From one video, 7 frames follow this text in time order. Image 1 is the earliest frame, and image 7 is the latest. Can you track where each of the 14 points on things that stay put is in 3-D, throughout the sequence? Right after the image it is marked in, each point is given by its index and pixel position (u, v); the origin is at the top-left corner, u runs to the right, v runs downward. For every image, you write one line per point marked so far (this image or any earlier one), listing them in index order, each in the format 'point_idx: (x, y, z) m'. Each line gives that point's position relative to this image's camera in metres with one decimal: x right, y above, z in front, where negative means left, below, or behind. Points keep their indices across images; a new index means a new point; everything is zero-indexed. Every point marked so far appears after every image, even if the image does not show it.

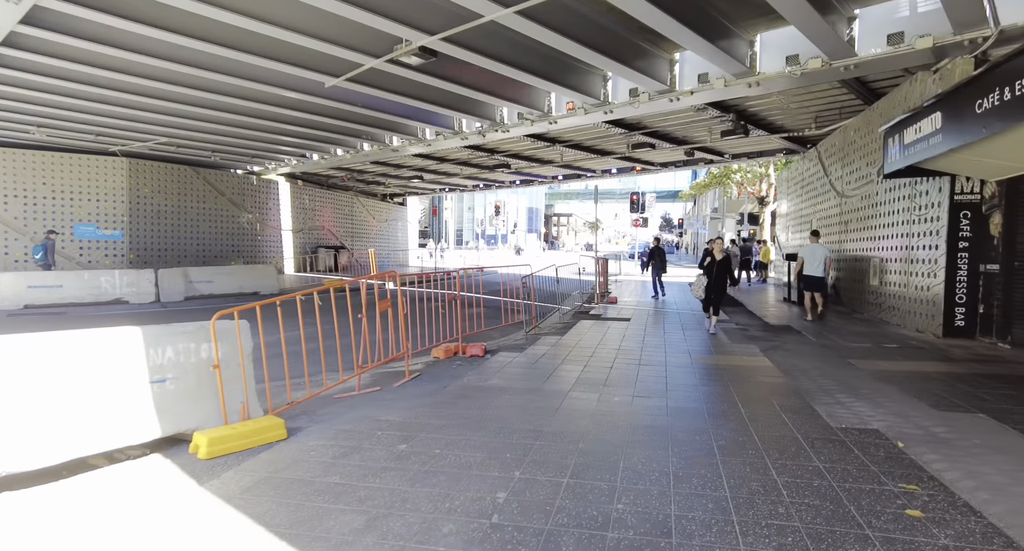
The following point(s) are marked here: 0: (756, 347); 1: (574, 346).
0: (+3.4, -1.0, +6.9) m
1: (+0.9, -1.0, +7.2) m
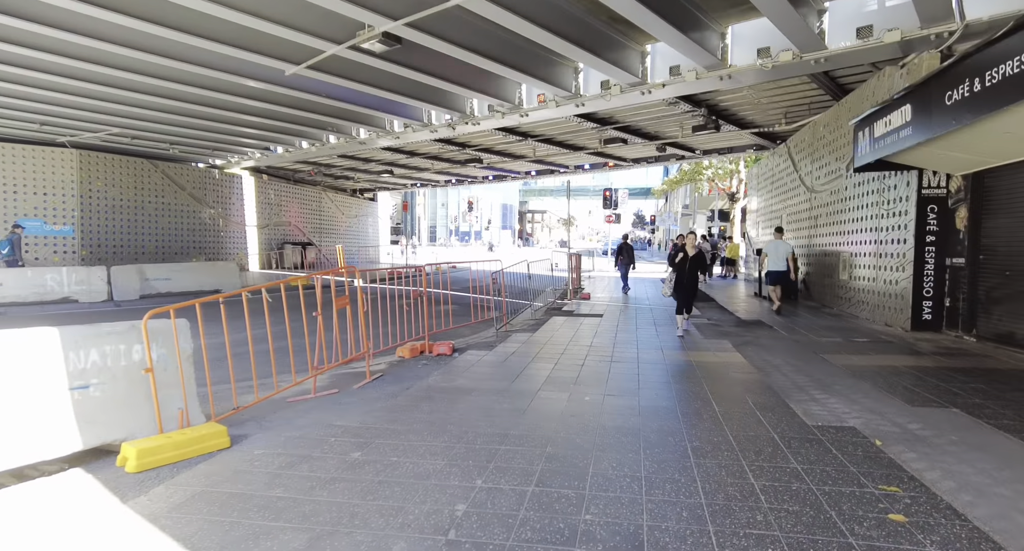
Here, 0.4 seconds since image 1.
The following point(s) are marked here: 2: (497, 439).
0: (+3.0, -0.9, +6.8) m
1: (+0.5, -0.9, +7.0) m
2: (-0.1, -1.2, +3.6) m
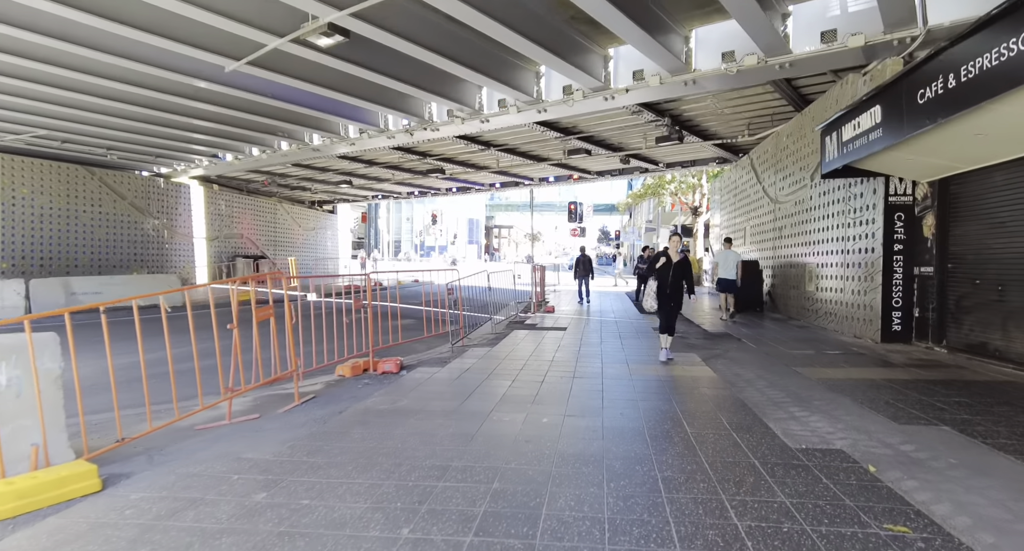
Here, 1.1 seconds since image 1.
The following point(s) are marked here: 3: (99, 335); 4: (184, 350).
0: (+2.4, -1.0, +6.4) m
1: (-0.1, -1.1, +6.5) m
2: (-0.5, -1.2, +3.0) m
3: (-7.6, -1.1, +9.1) m
4: (-5.0, -1.1, +7.5) m
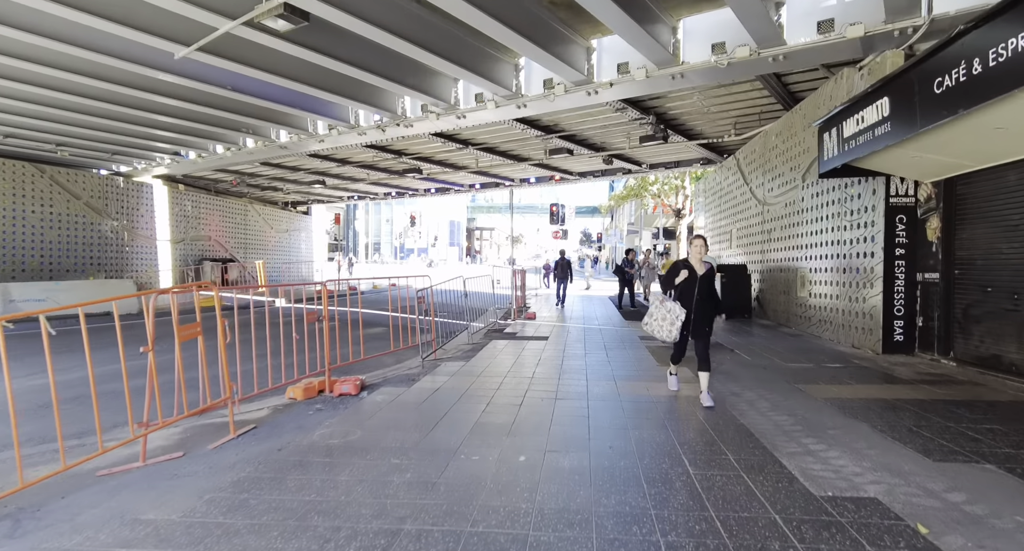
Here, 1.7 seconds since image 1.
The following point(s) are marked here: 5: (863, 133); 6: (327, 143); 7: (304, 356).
0: (+2.1, -1.1, +5.9) m
1: (-0.4, -1.2, +5.9) m
2: (-0.6, -1.3, +2.4) m
3: (-8.0, -1.2, +8.2) m
4: (-5.3, -1.3, +6.7) m
5: (+3.7, +1.5, +5.2) m
6: (-5.1, +3.7, +13.6) m
7: (-3.3, -1.3, +7.6) m
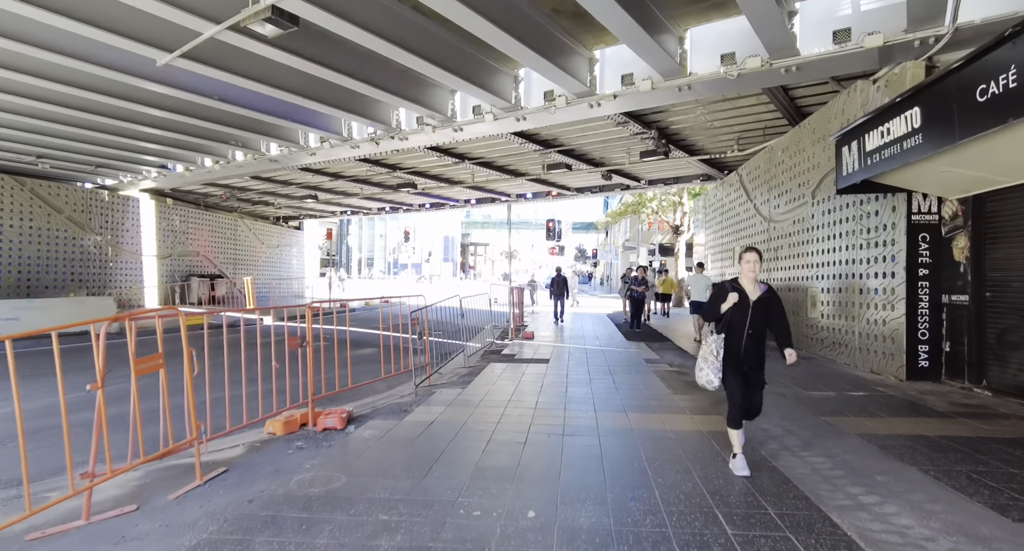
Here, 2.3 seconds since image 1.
0: (+2.1, -1.4, +5.5) m
1: (-0.4, -1.4, +5.4) m
2: (-0.6, -1.4, +1.9) m
3: (-8.0, -1.5, +7.6) m
4: (-5.3, -1.5, +6.1) m
5: (+3.8, +1.3, +4.9) m
6: (-5.2, +3.2, +13.2) m
7: (-3.3, -1.5, +7.1) m
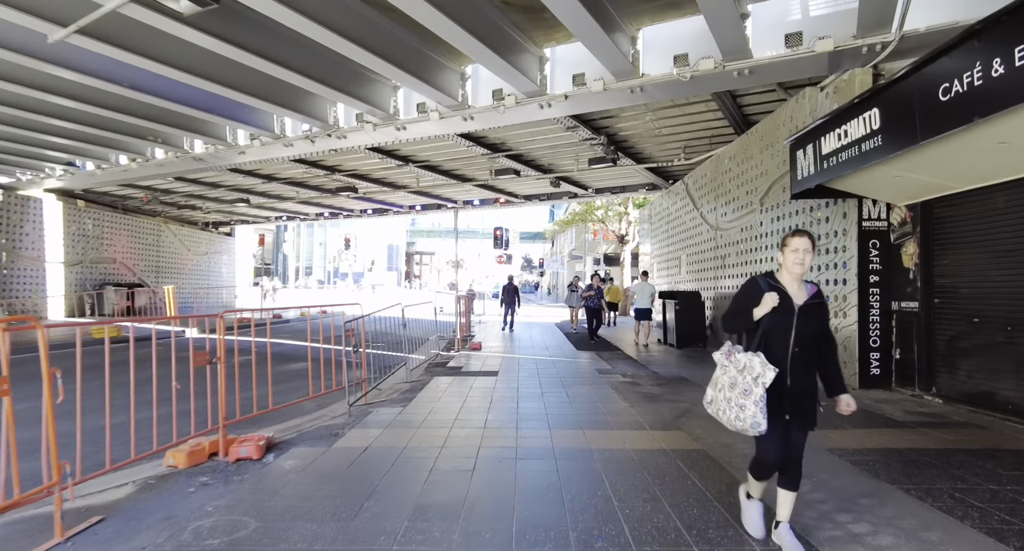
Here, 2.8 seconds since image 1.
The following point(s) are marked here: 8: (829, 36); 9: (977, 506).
0: (+1.6, -1.4, +5.2) m
1: (-0.9, -1.5, +4.8) m
2: (-0.7, -1.4, +1.3) m
3: (-8.8, -1.6, +6.2) m
4: (-5.9, -1.6, +5.0) m
5: (+3.3, +1.2, +4.8) m
6: (-6.5, +3.0, +12.1) m
7: (-4.0, -1.6, +6.2) m
8: (+3.6, +2.7, +5.6) m
9: (+2.6, -1.3, +2.8) m
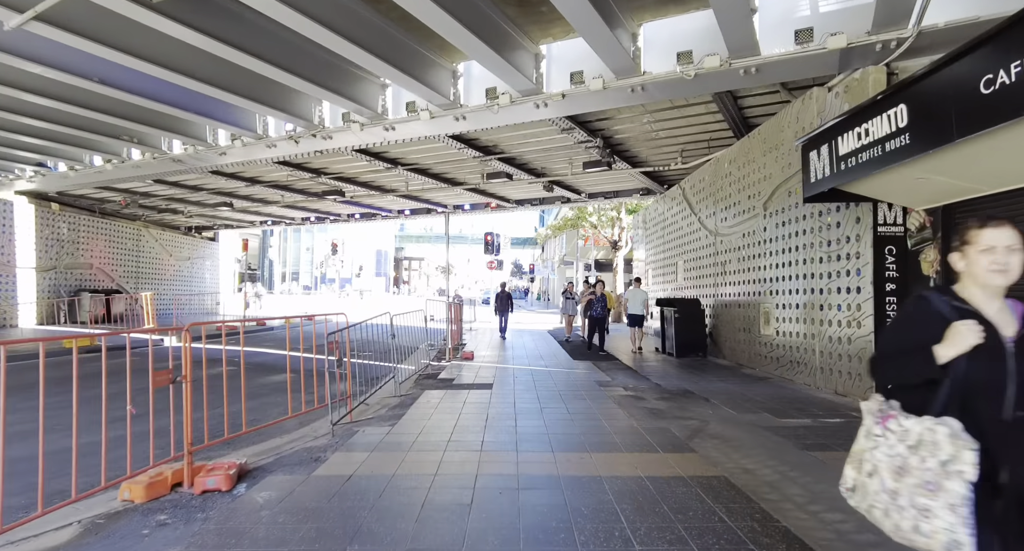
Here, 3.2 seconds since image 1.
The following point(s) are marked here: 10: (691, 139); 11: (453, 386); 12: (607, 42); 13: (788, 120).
0: (+1.5, -1.5, +4.8) m
1: (-0.9, -1.5, +4.4) m
2: (-0.7, -1.4, +0.9) m
3: (-8.8, -1.7, +5.6) m
4: (-5.9, -1.6, +4.5) m
5: (+3.2, +1.2, +4.5) m
6: (-6.7, +2.8, +11.6) m
7: (-4.0, -1.7, +5.7) m
8: (+3.6, +2.6, +5.3) m
9: (+2.6, -1.3, +2.4) m
10: (+3.7, +2.8, +10.2) m
11: (-0.8, -1.6, +7.1) m
12: (+1.1, +2.8, +5.8) m
13: (+4.1, +2.3, +7.3) m
